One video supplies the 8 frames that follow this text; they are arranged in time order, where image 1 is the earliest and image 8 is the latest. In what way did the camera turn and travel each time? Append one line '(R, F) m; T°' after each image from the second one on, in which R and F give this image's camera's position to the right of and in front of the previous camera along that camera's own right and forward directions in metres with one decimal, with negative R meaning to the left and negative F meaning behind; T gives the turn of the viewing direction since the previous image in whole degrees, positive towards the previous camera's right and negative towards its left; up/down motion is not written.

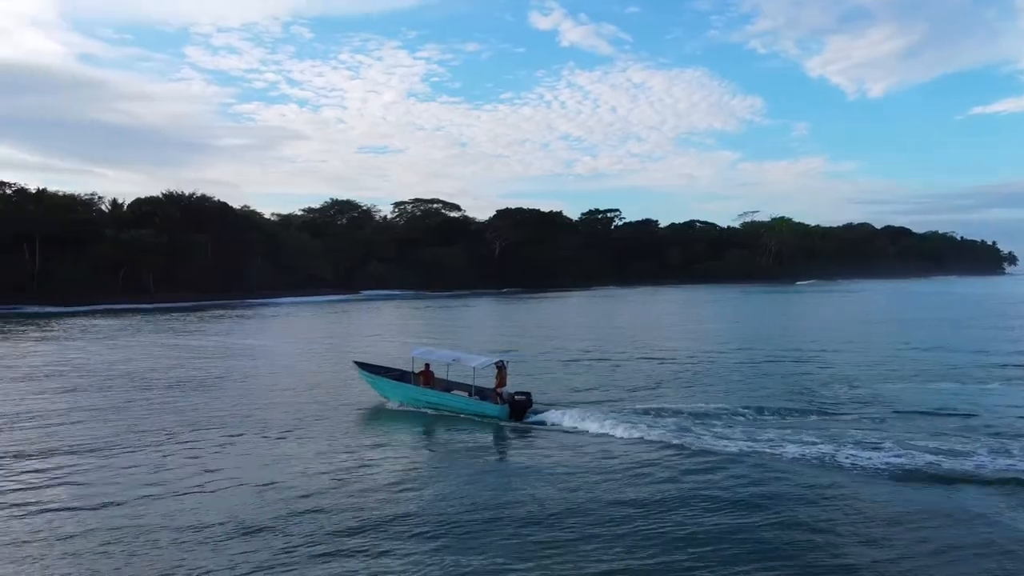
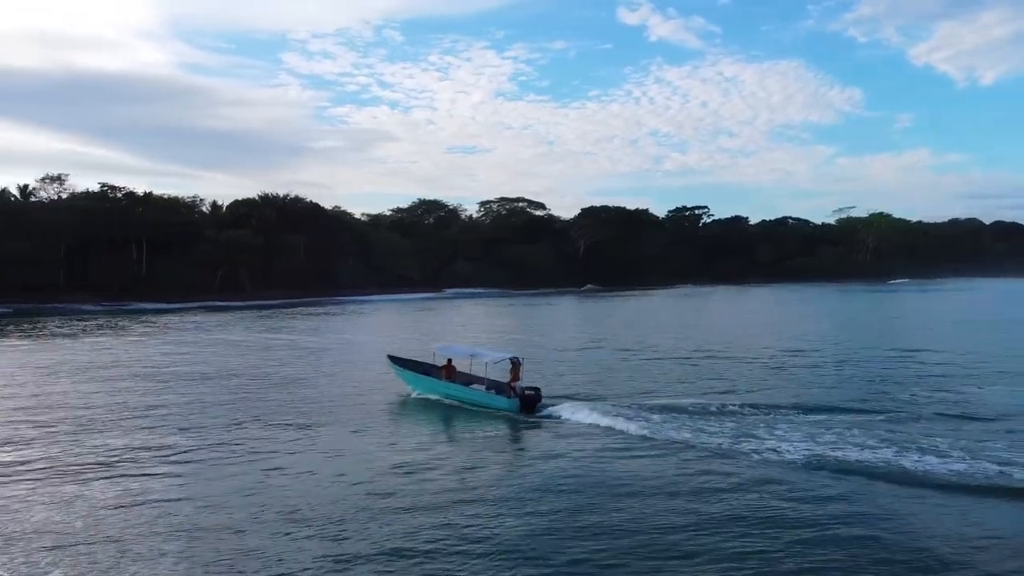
(+0.4, 0.0) m; -6°
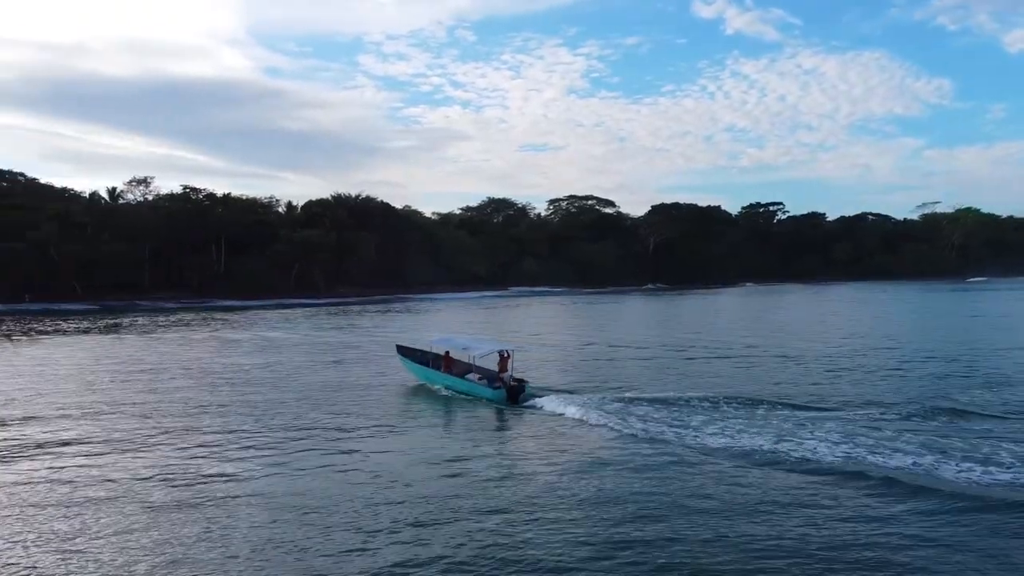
(+0.7, -0.2) m; -5°
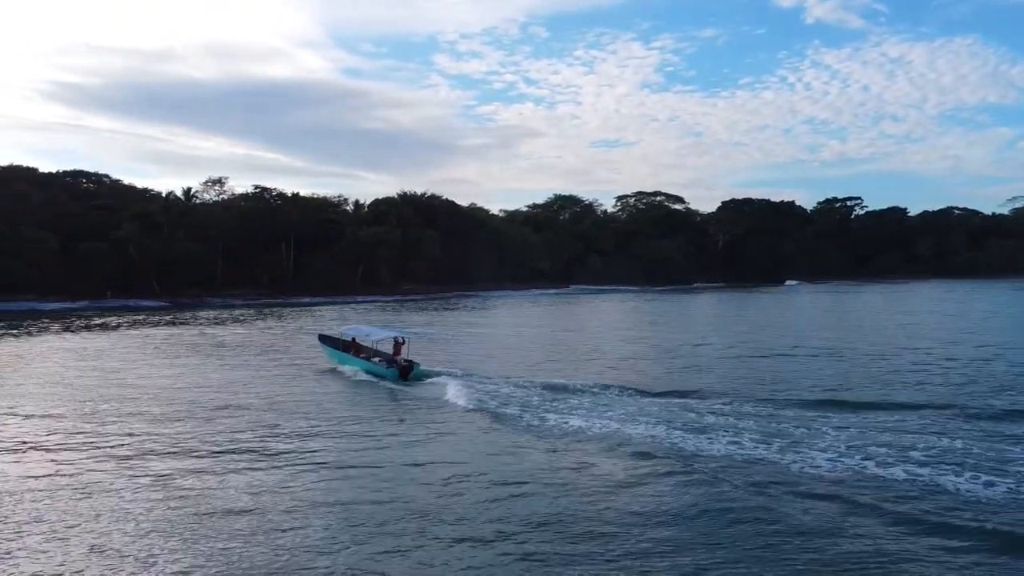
(+1.3, +0.1) m; -5°
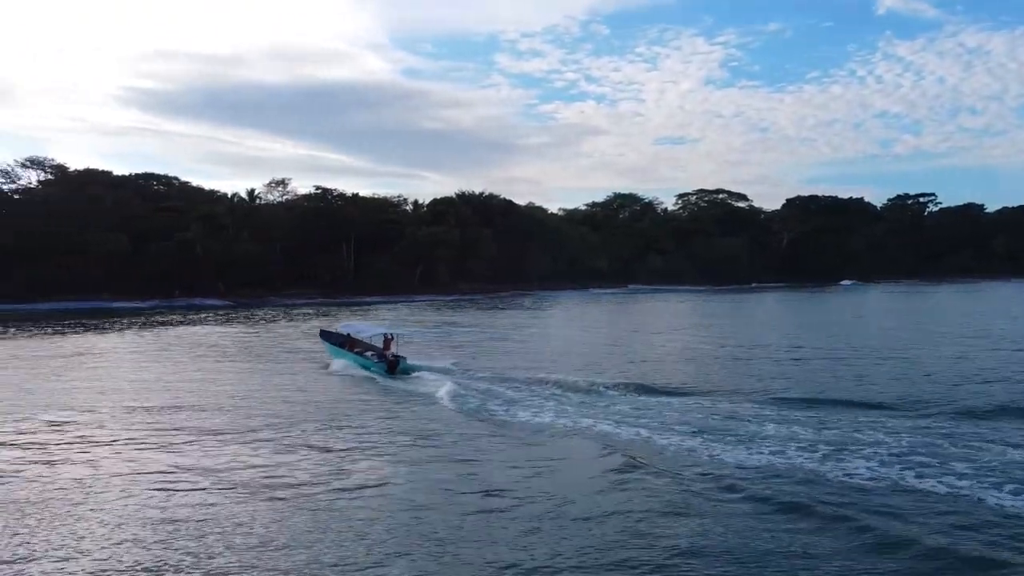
(+0.6, +0.2) m; -4°
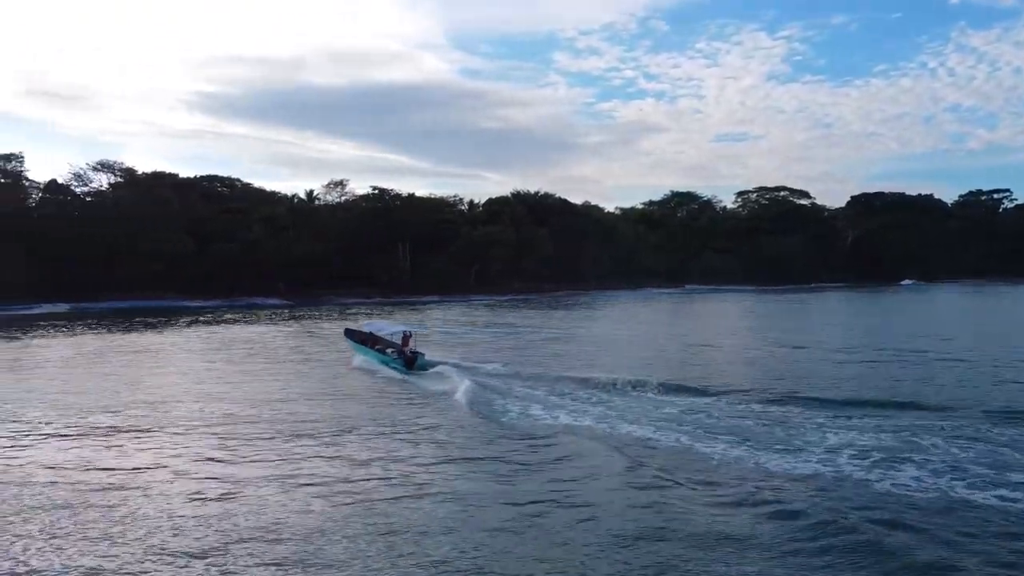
(+0.4, +0.2) m; -4°
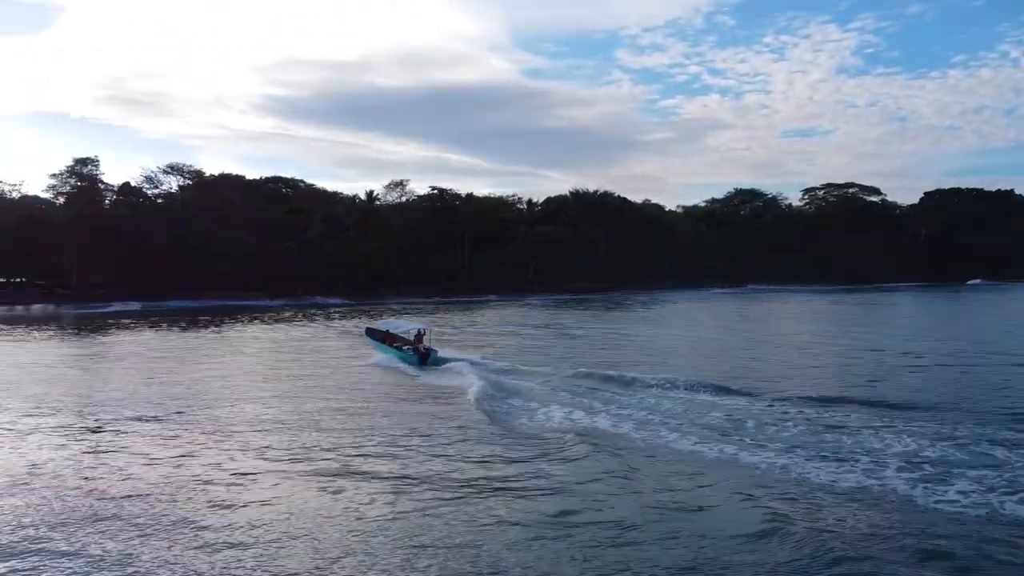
(+0.5, +0.3) m; -4°
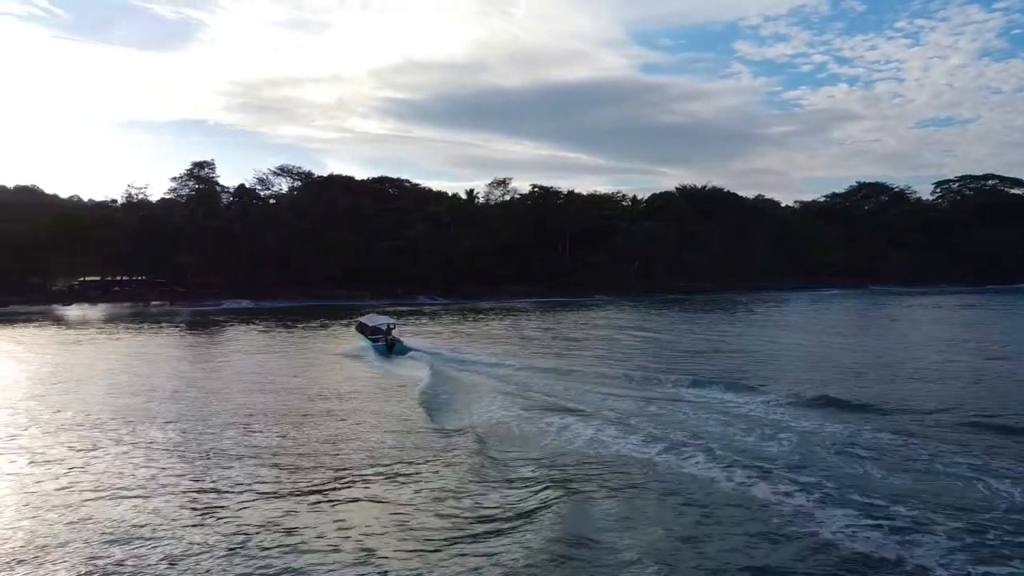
(+1.6, +1.5) m; -8°
